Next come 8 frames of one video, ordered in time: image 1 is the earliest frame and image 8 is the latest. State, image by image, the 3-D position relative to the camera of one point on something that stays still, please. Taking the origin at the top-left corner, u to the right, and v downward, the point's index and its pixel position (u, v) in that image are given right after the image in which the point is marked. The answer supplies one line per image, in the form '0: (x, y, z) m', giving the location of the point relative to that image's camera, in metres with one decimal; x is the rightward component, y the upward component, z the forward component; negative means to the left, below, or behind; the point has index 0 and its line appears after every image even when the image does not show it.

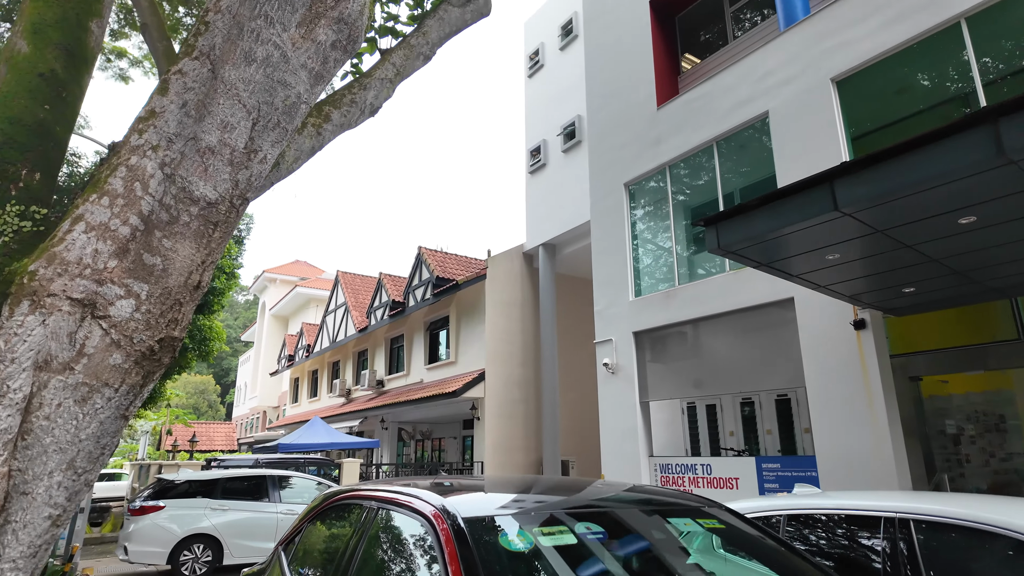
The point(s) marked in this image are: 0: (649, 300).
0: (+2.5, -0.2, +10.9) m
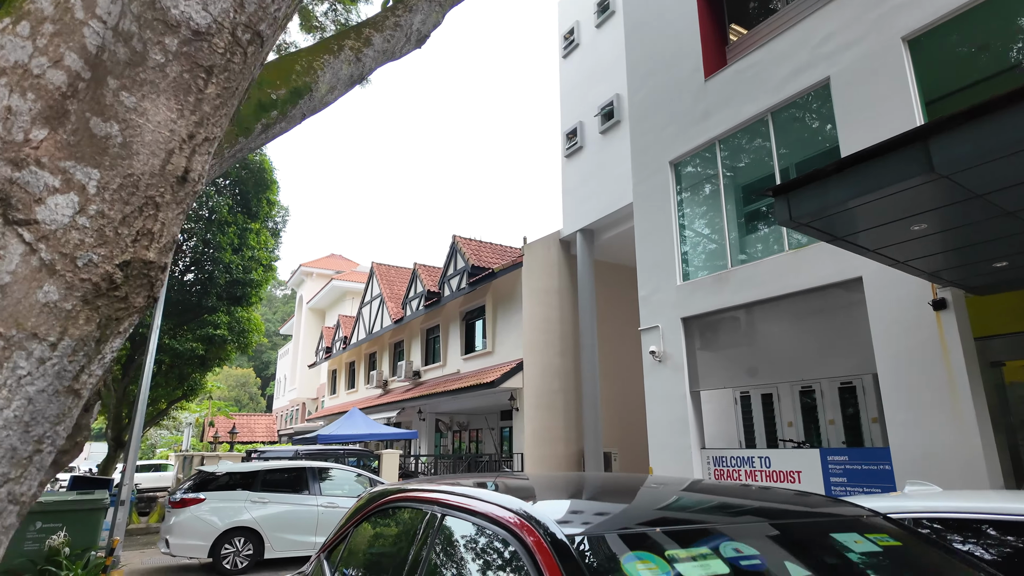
0: (+3.3, +0.1, +10.3) m
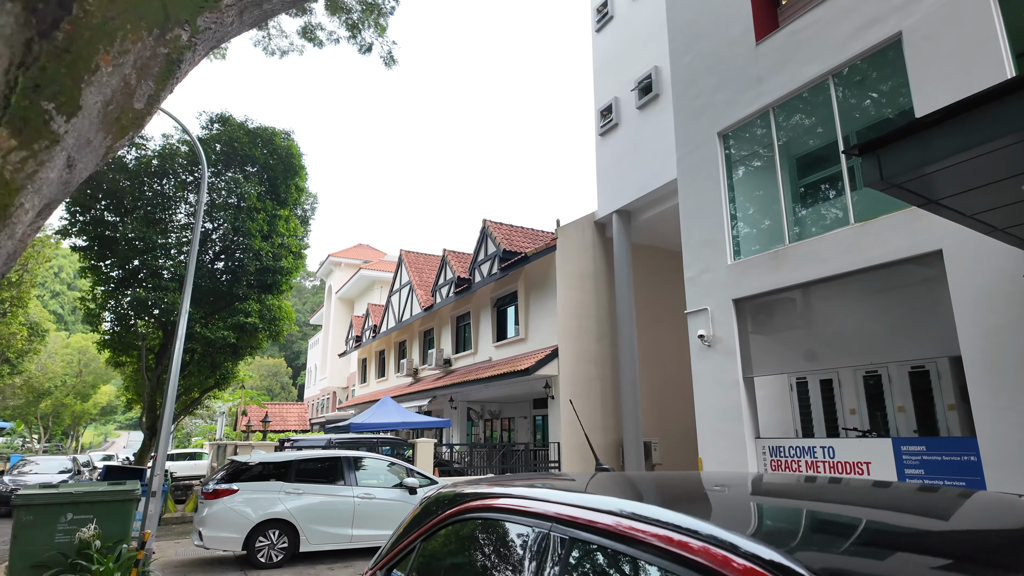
0: (+3.9, +0.4, +9.6) m
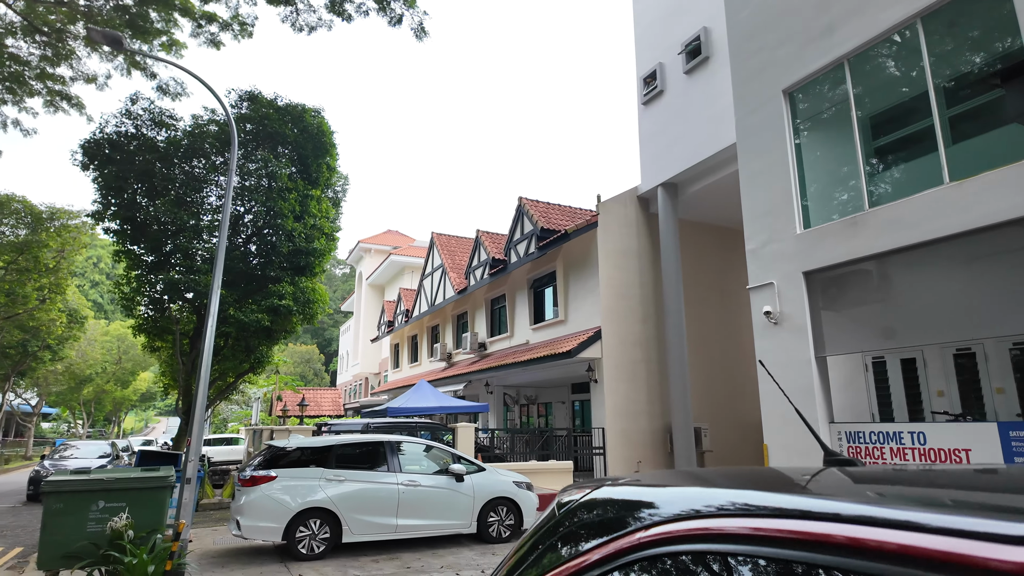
0: (+4.6, +0.9, +8.8) m
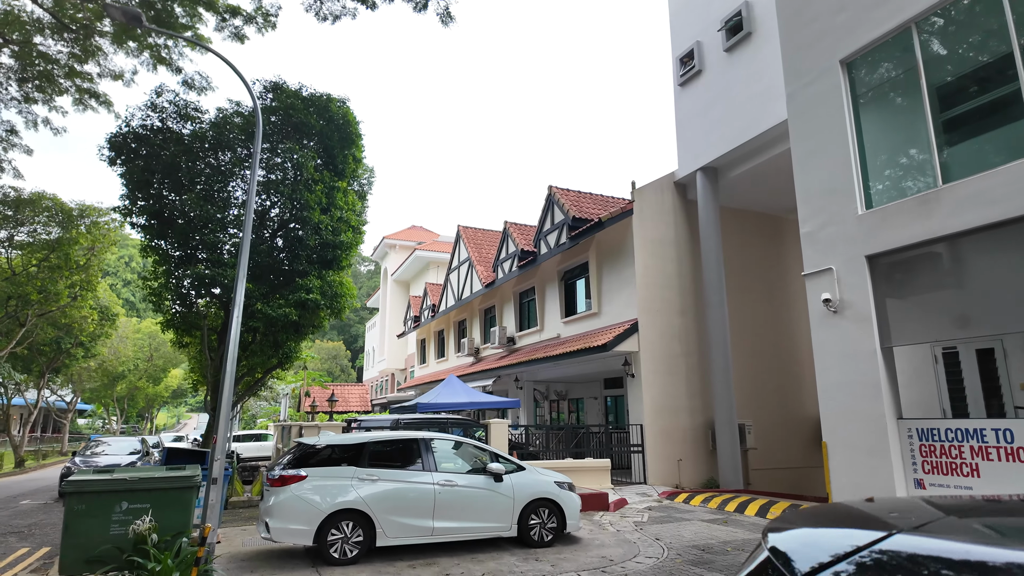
0: (+5.2, +1.1, +8.1) m
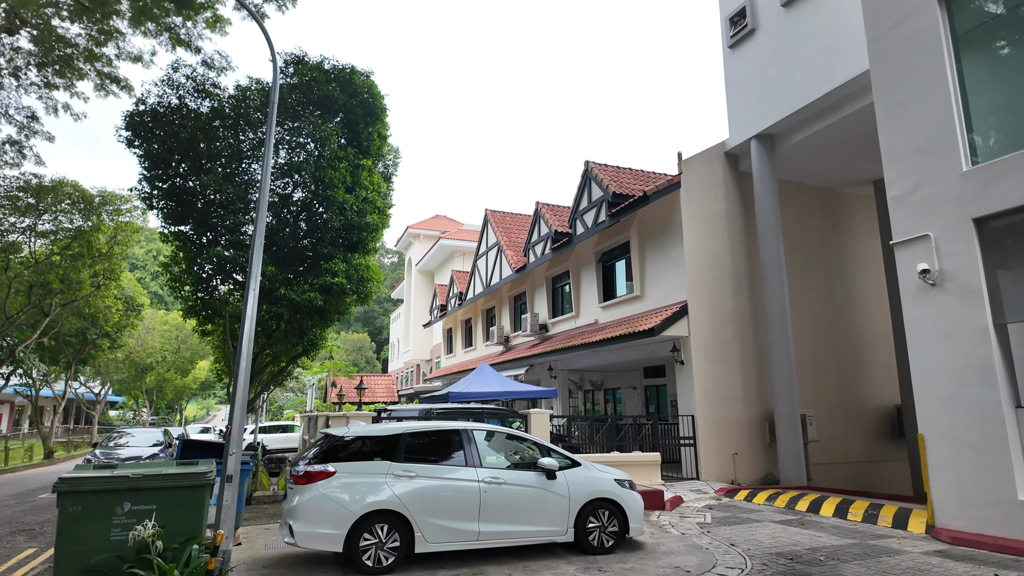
0: (+5.8, +1.4, +6.9) m
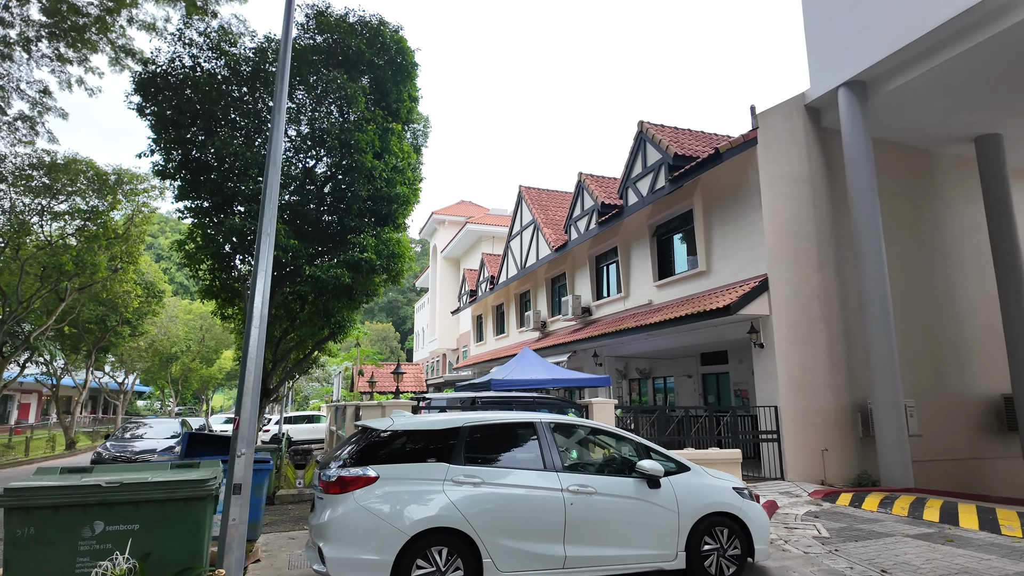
0: (+6.5, +1.9, +5.2) m
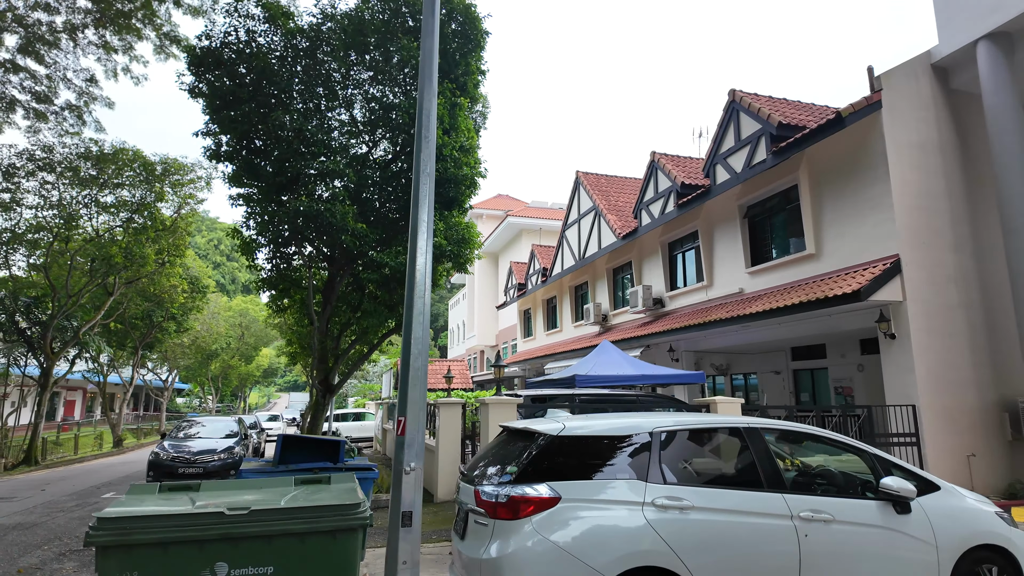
0: (+7.8, +2.2, +3.8) m
